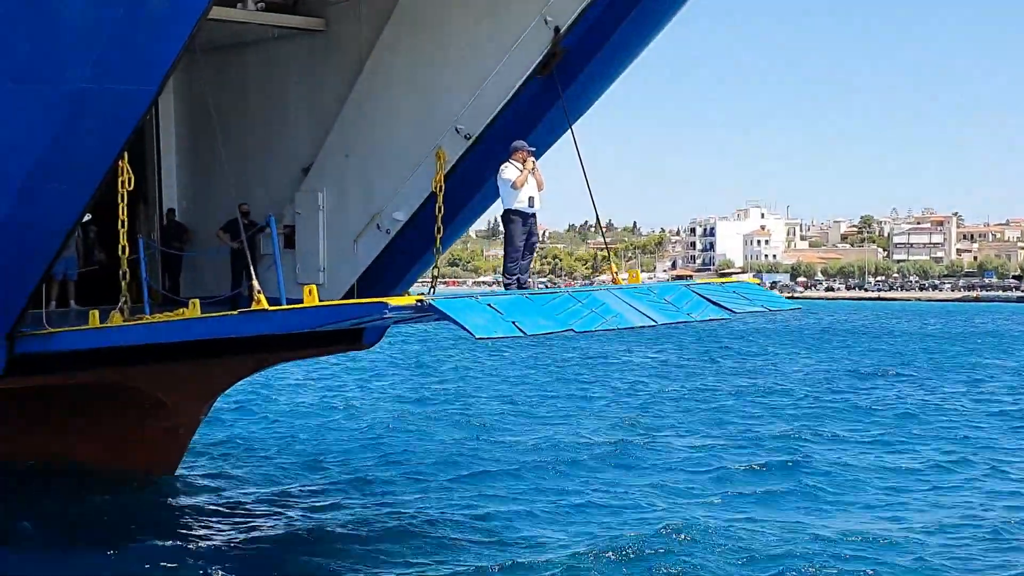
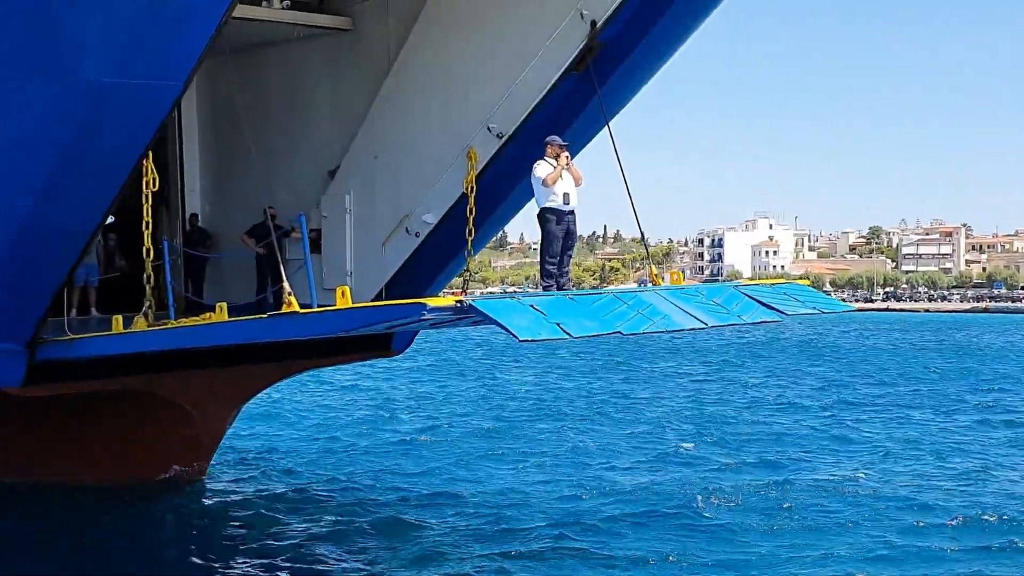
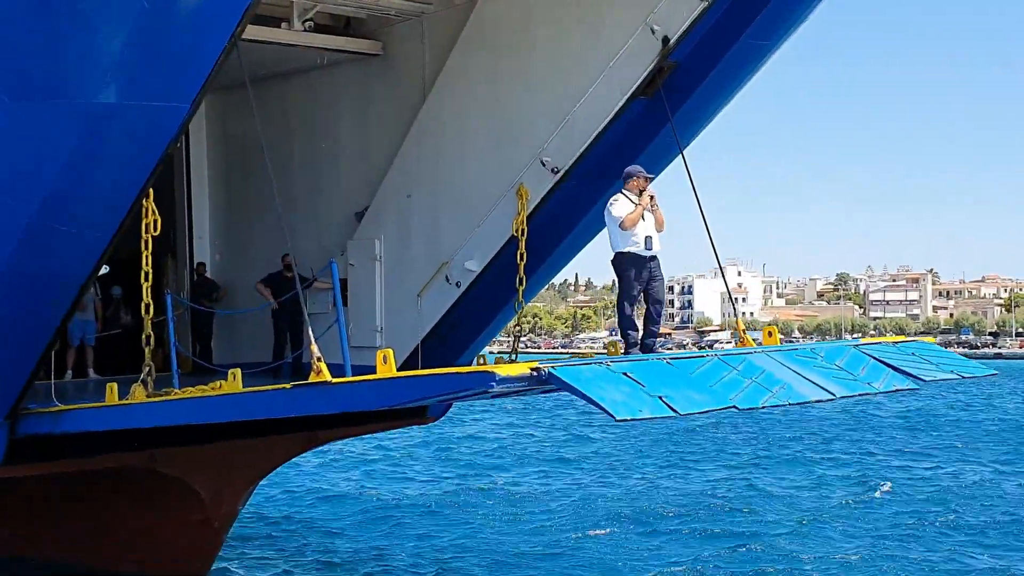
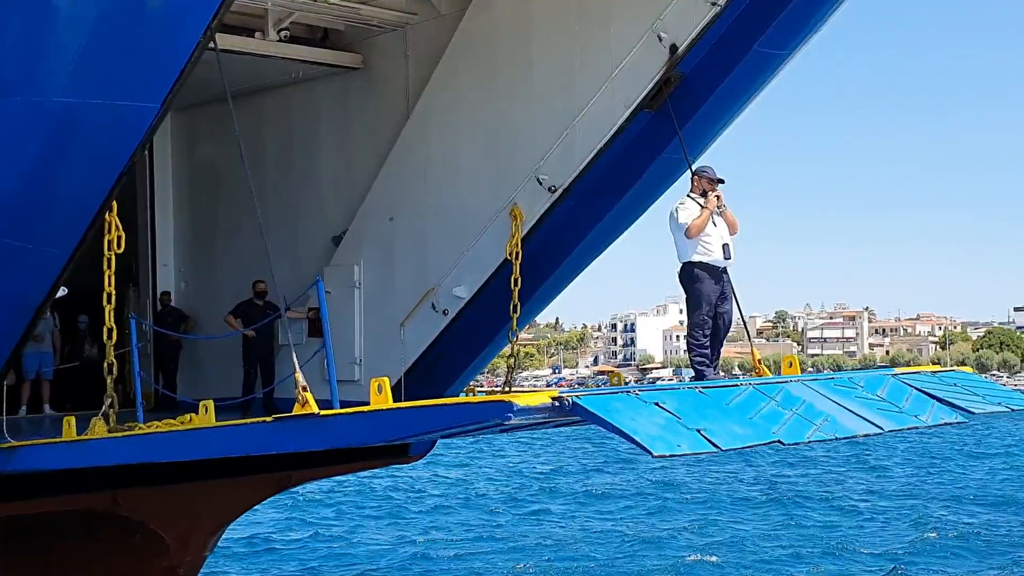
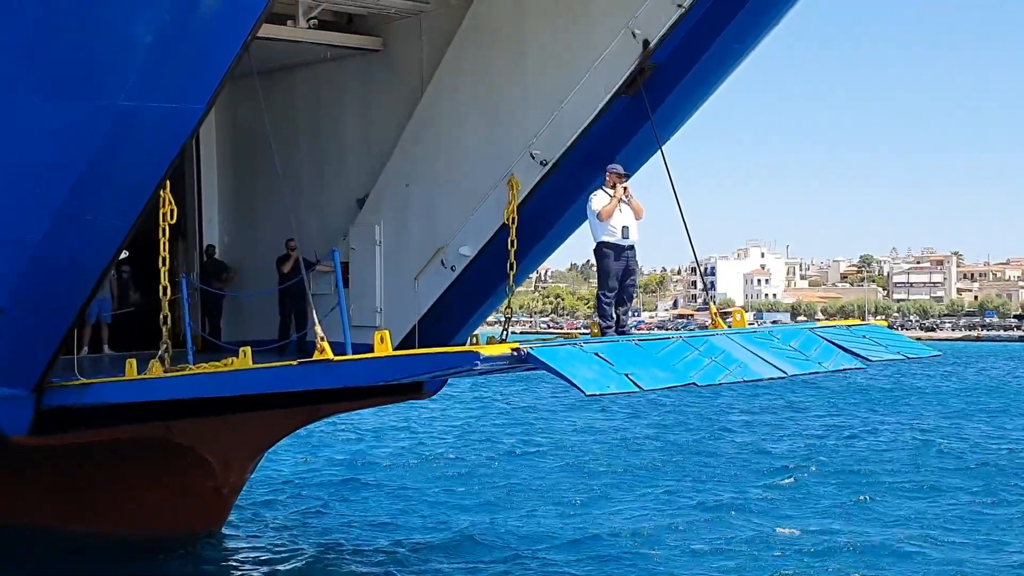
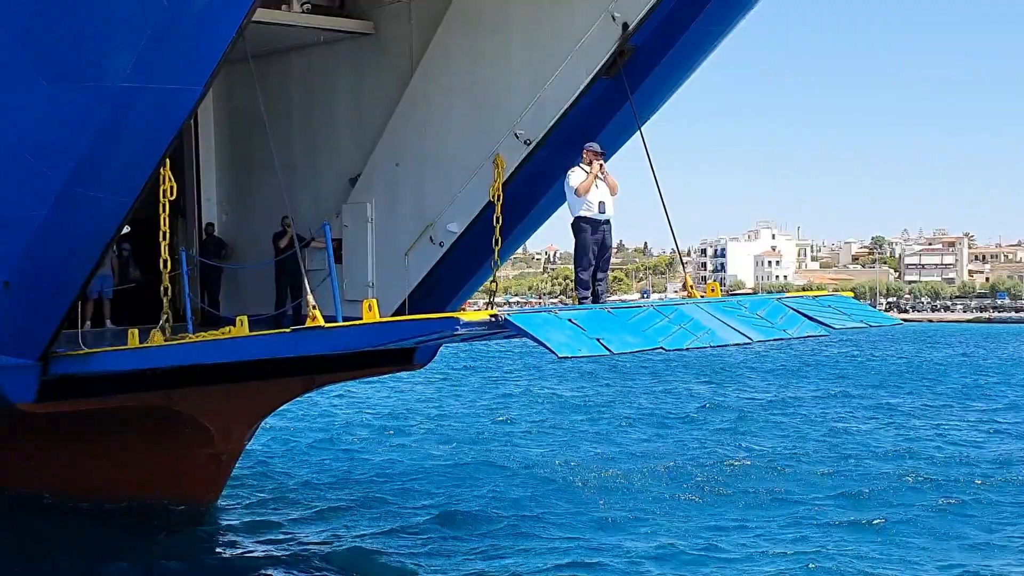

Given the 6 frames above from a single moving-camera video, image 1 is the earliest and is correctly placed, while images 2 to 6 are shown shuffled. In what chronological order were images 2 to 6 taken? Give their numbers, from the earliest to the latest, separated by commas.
2, 6, 5, 3, 4
